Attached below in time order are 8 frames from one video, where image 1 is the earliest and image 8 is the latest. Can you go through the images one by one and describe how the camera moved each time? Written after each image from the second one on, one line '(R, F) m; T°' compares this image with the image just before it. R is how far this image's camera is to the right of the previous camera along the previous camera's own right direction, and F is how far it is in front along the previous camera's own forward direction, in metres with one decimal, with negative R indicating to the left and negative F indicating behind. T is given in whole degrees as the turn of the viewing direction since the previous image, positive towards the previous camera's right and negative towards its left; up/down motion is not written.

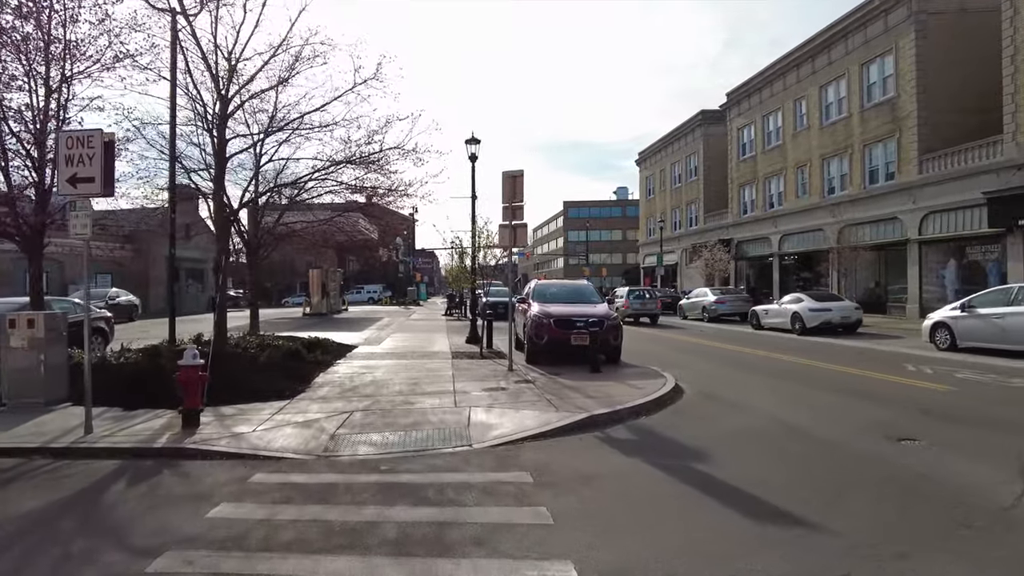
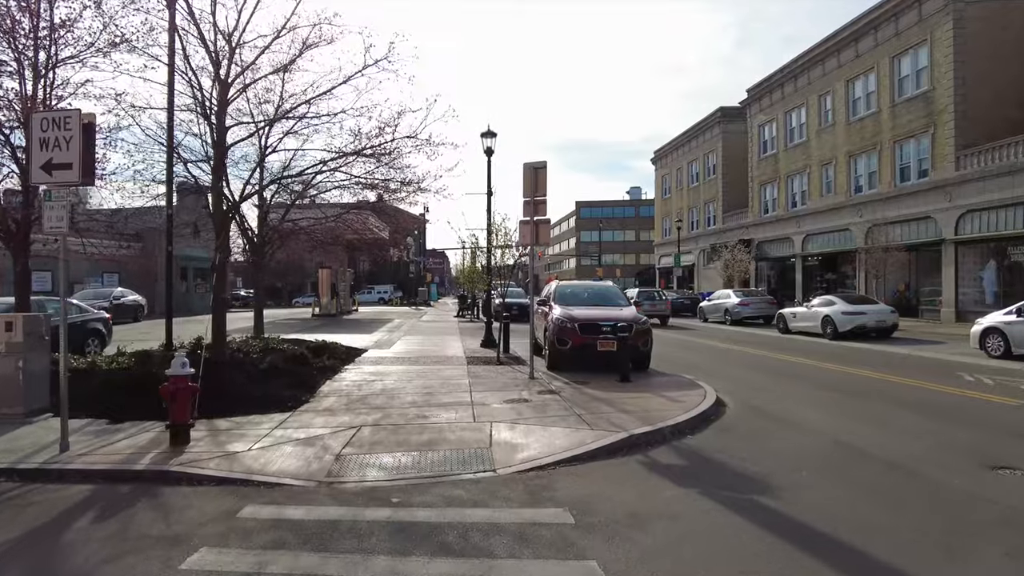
(-0.2, +0.9) m; -1°
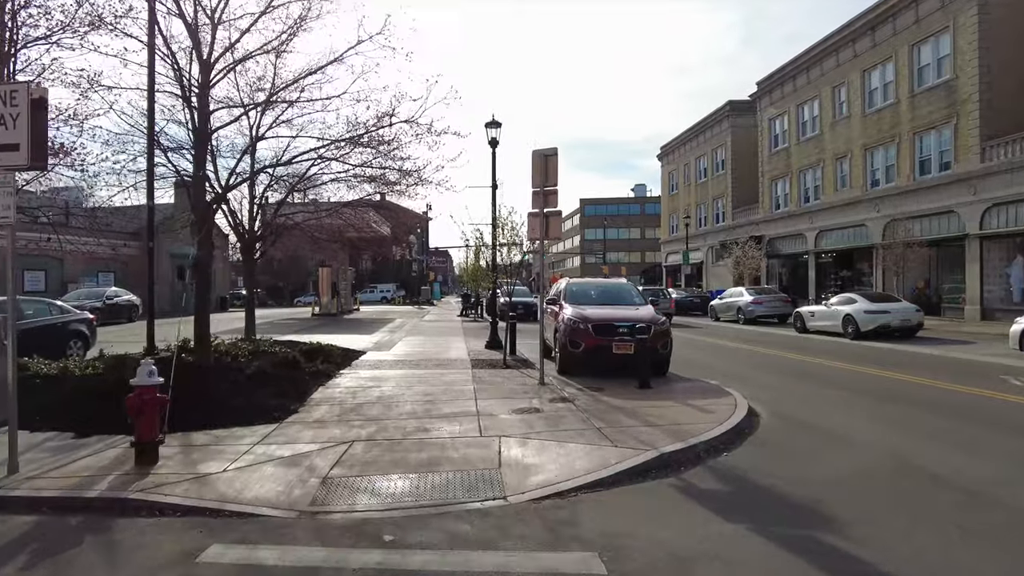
(-0.1, +0.9) m; 0°
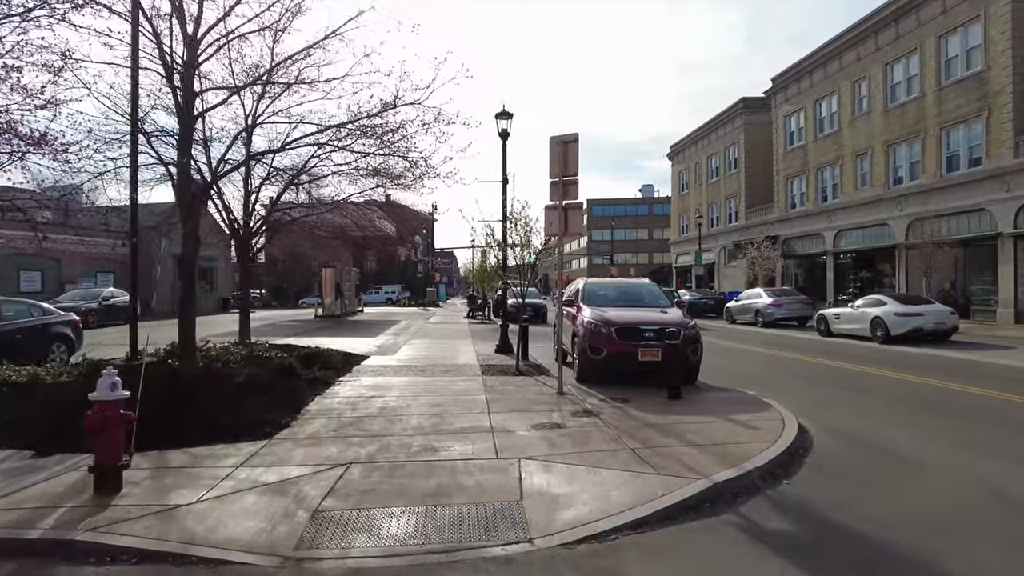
(-0.2, +1.0) m; 0°
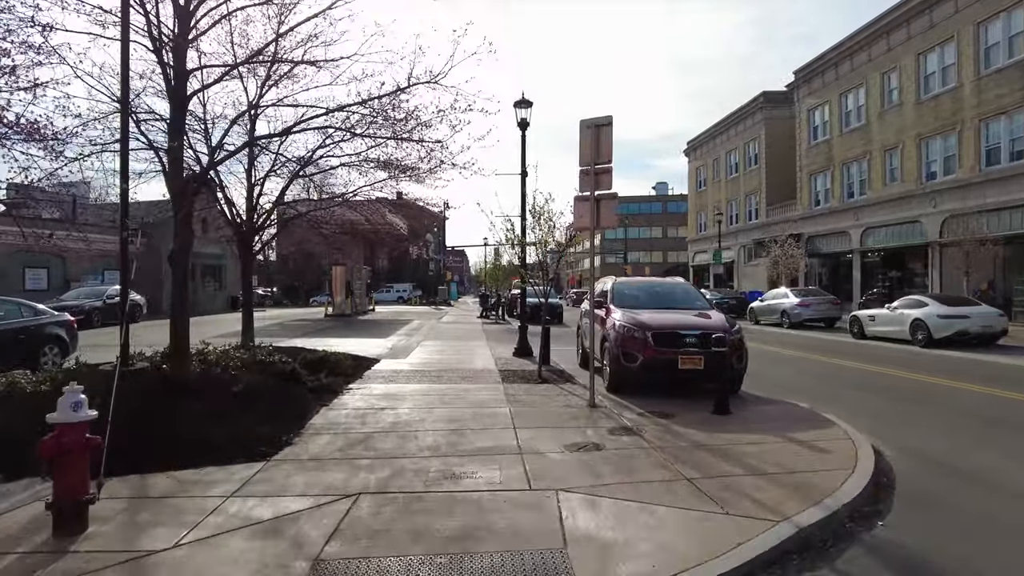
(-0.2, +0.9) m; -1°
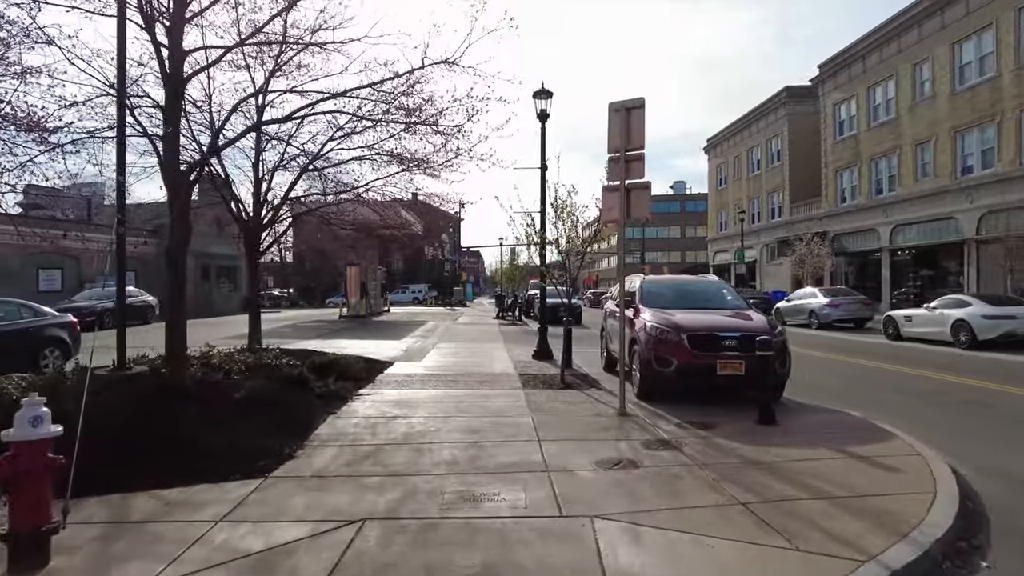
(-0.1, +0.7) m; -1°
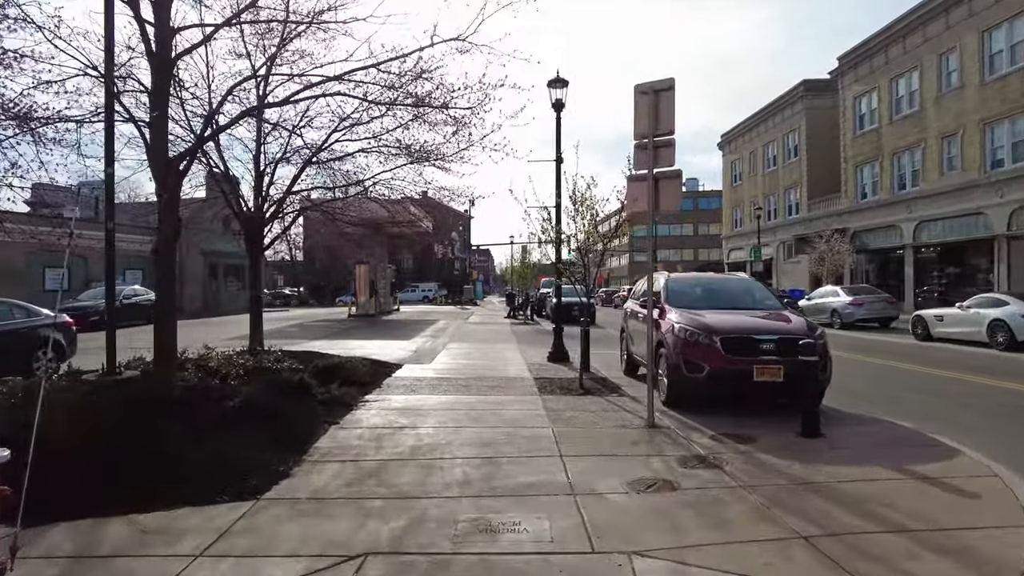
(-0.1, +0.7) m; -1°
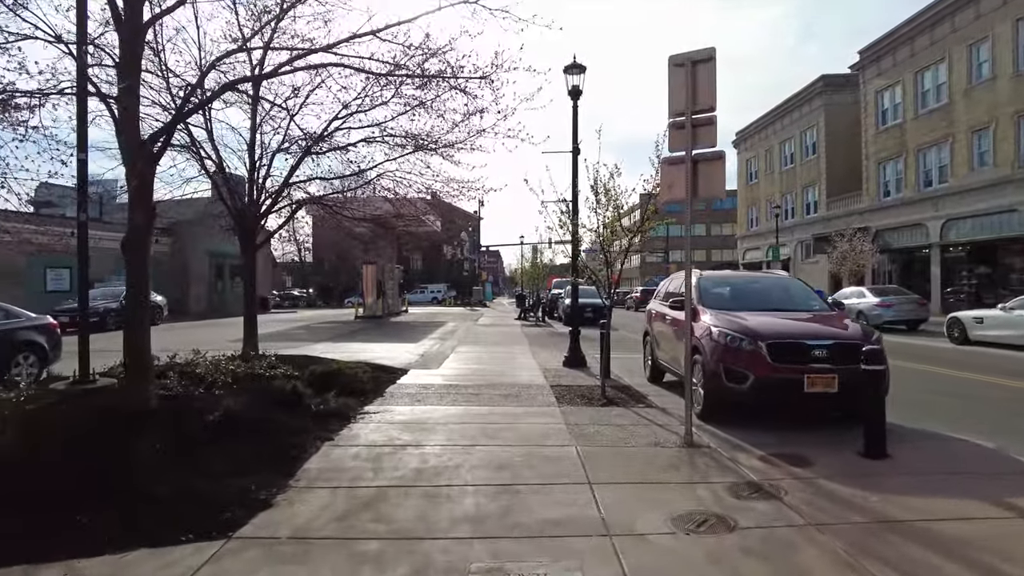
(-0.1, +0.9) m; -1°
